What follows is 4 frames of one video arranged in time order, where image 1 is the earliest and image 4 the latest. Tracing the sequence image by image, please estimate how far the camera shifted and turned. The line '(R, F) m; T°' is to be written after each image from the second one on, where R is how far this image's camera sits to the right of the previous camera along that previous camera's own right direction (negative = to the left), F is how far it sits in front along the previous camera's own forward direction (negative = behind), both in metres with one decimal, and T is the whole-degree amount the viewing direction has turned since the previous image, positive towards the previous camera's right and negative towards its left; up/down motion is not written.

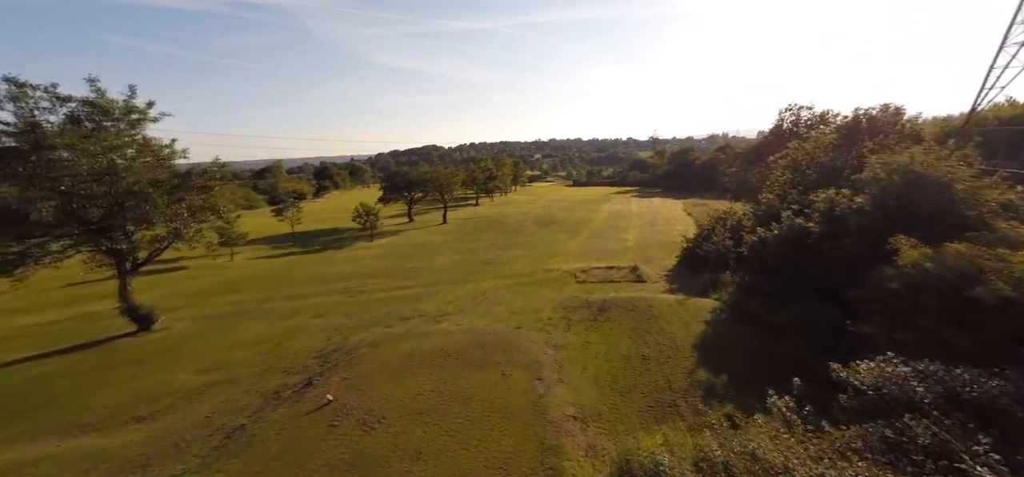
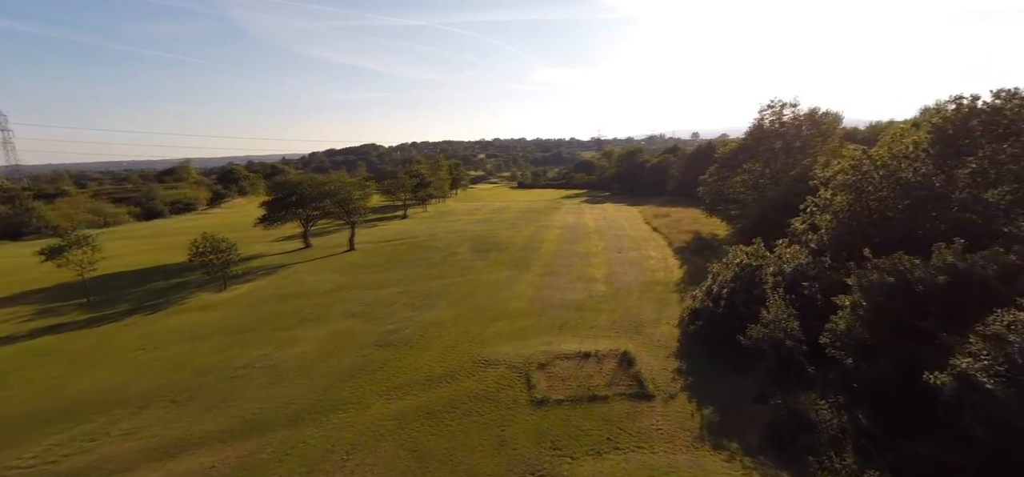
(+1.8, +12.2) m; +8°
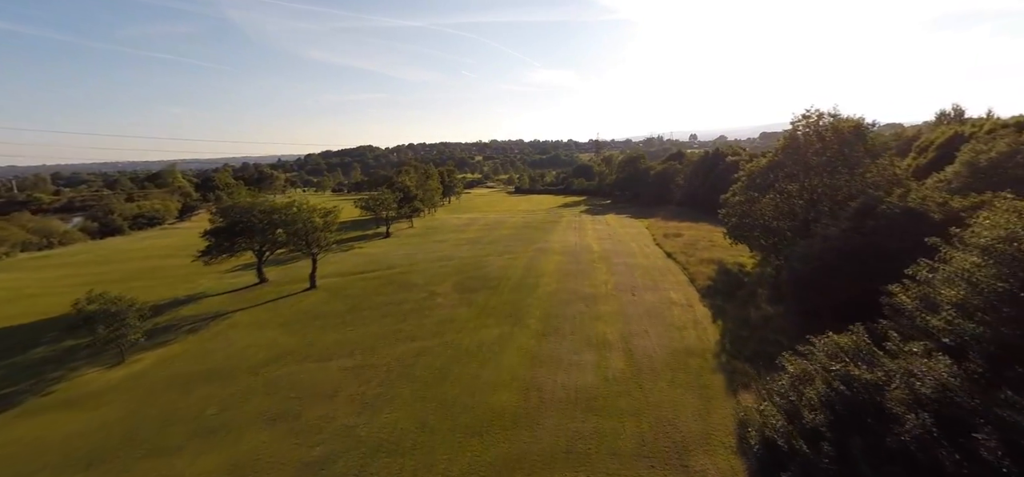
(+0.5, +6.8) m; 0°
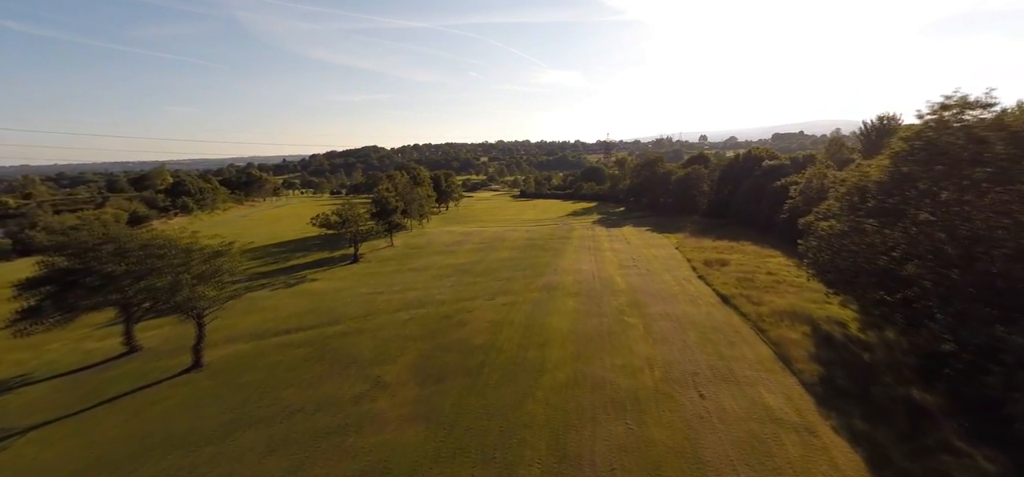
(+0.8, +12.8) m; -1°
